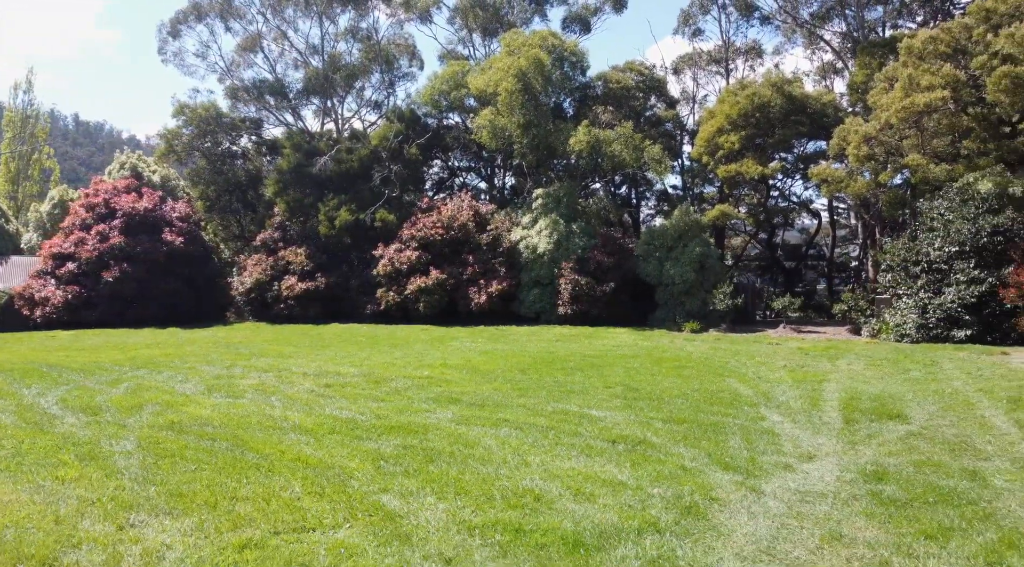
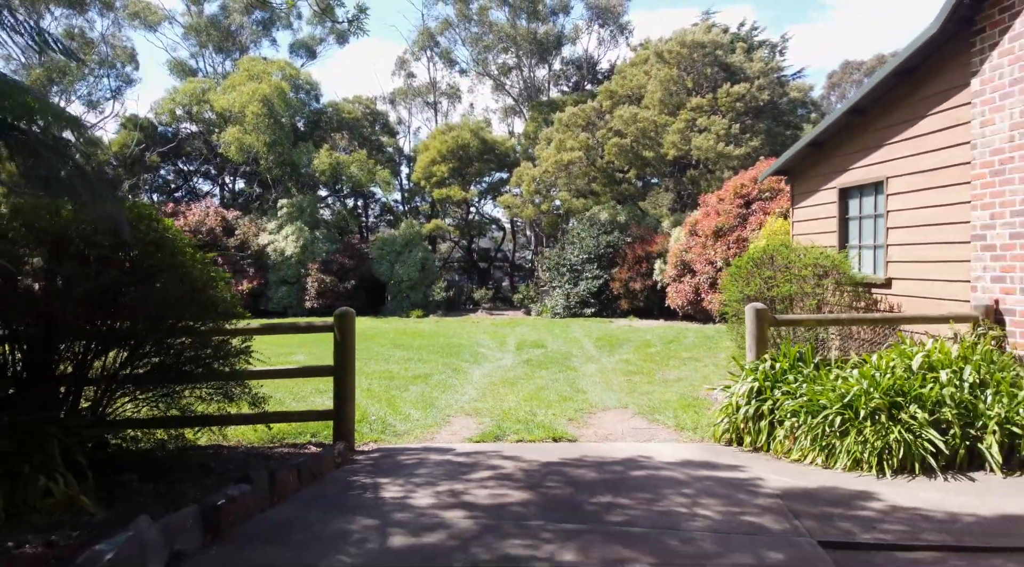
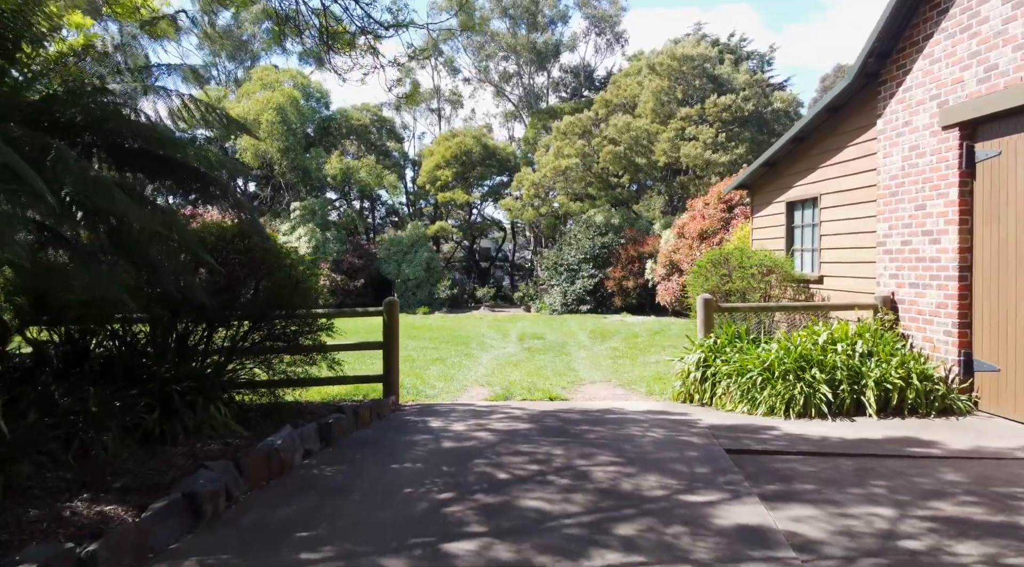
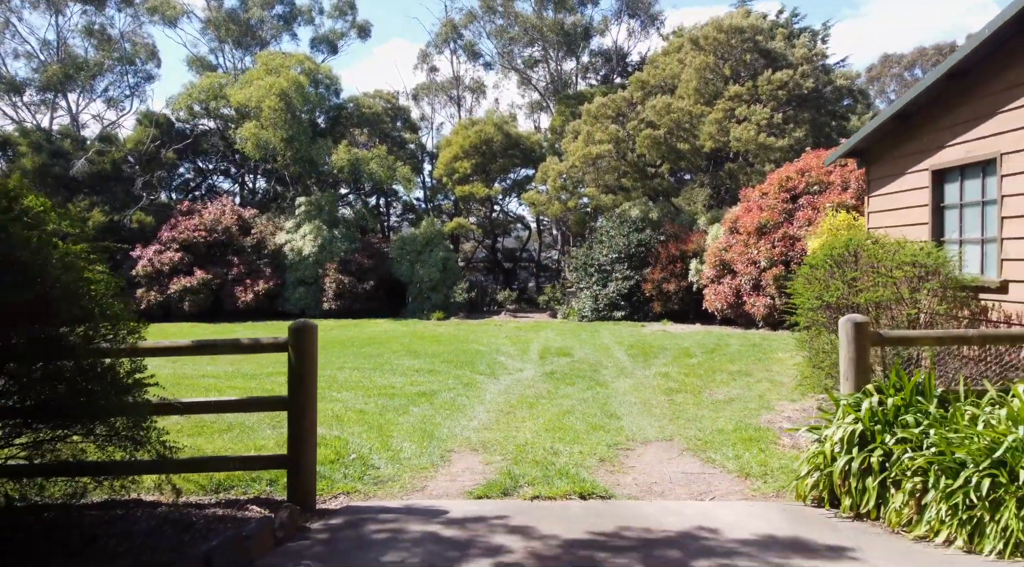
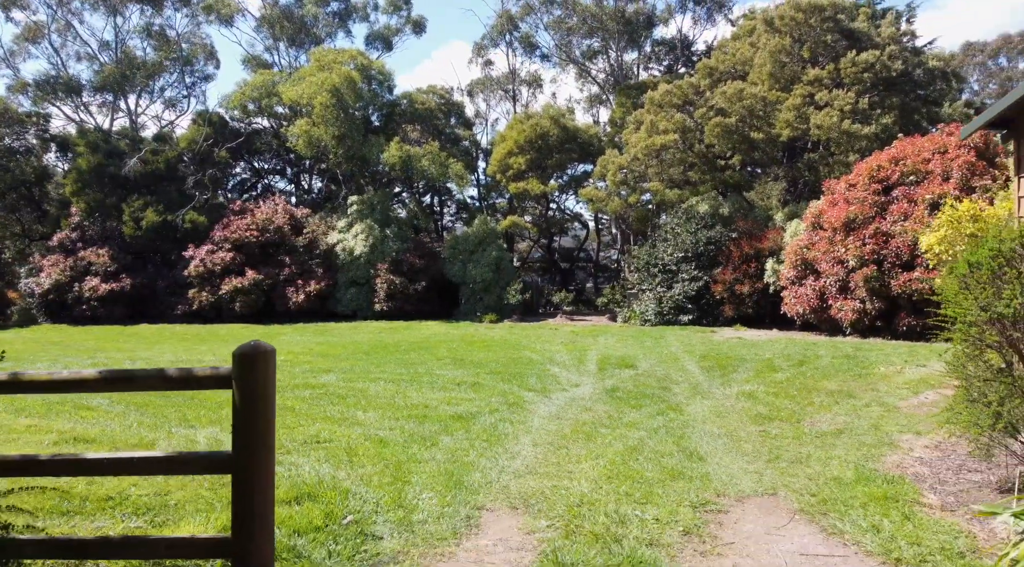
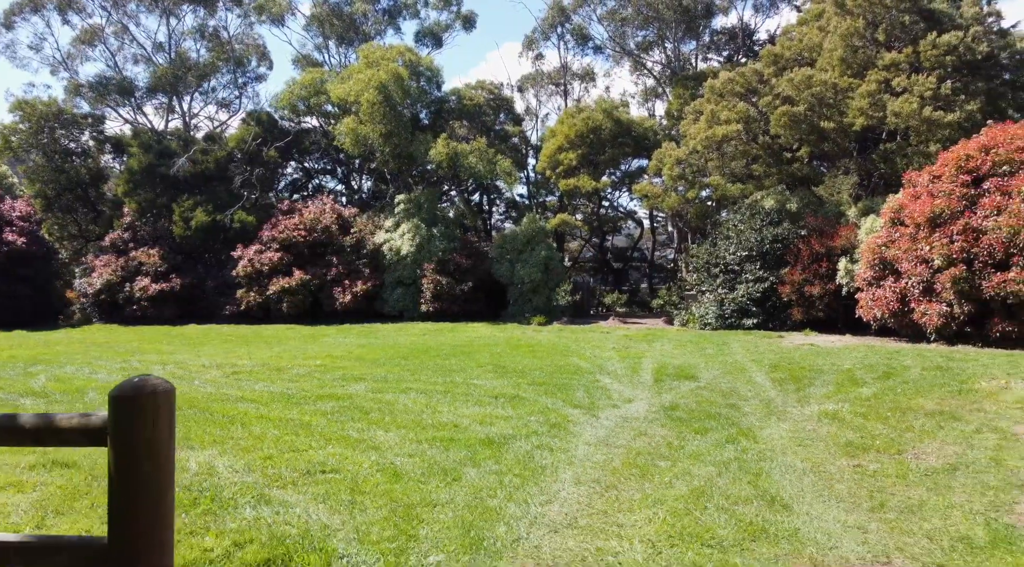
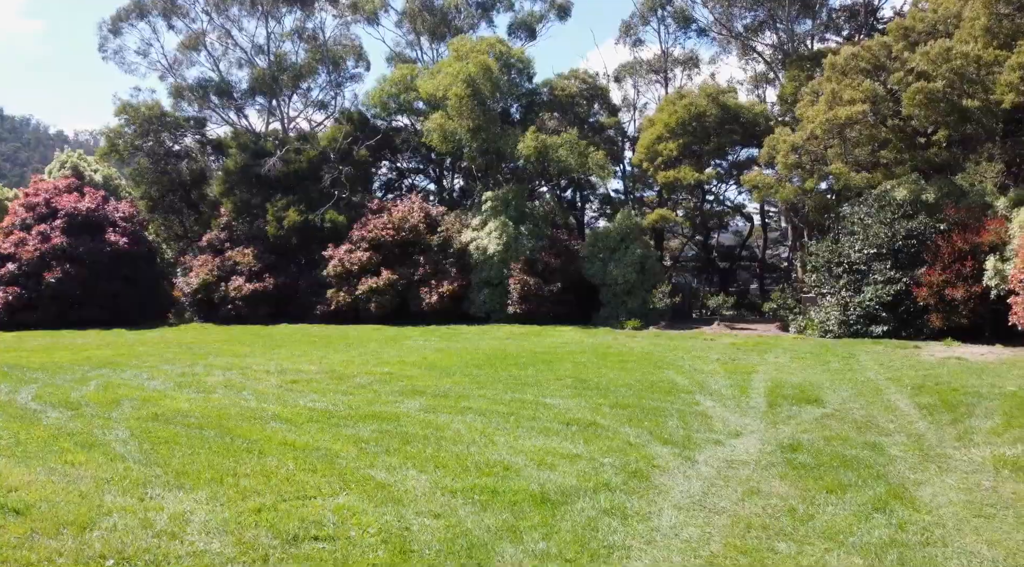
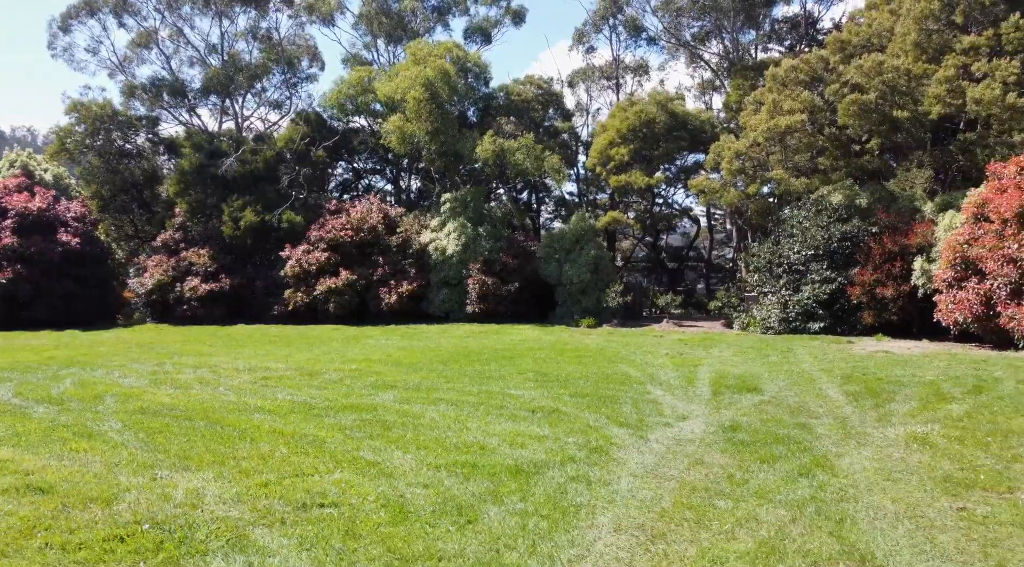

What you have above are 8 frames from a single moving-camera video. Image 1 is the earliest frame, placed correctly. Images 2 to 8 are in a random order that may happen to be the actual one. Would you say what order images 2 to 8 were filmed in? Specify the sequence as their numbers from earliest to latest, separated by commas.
7, 8, 6, 5, 4, 2, 3
